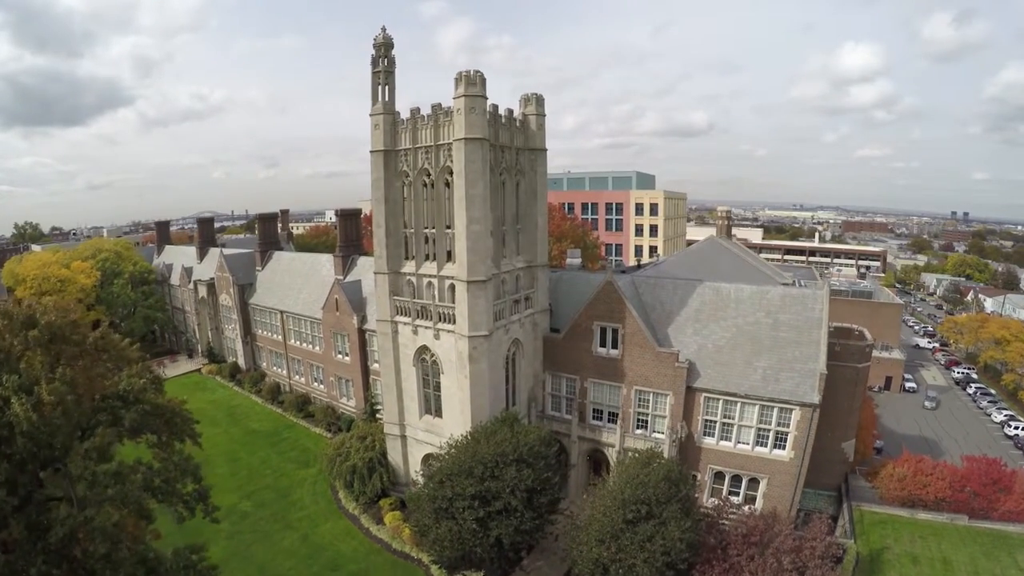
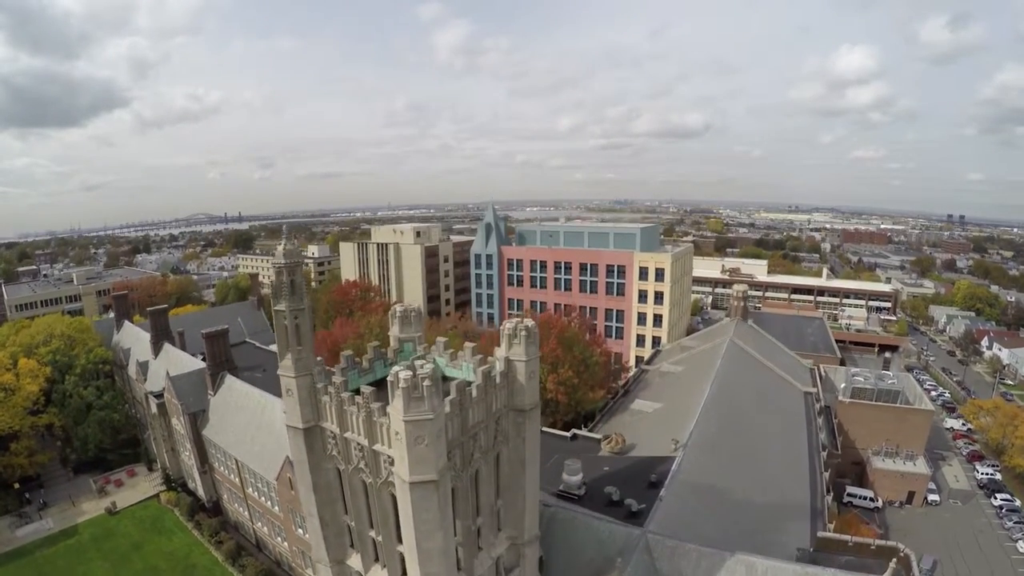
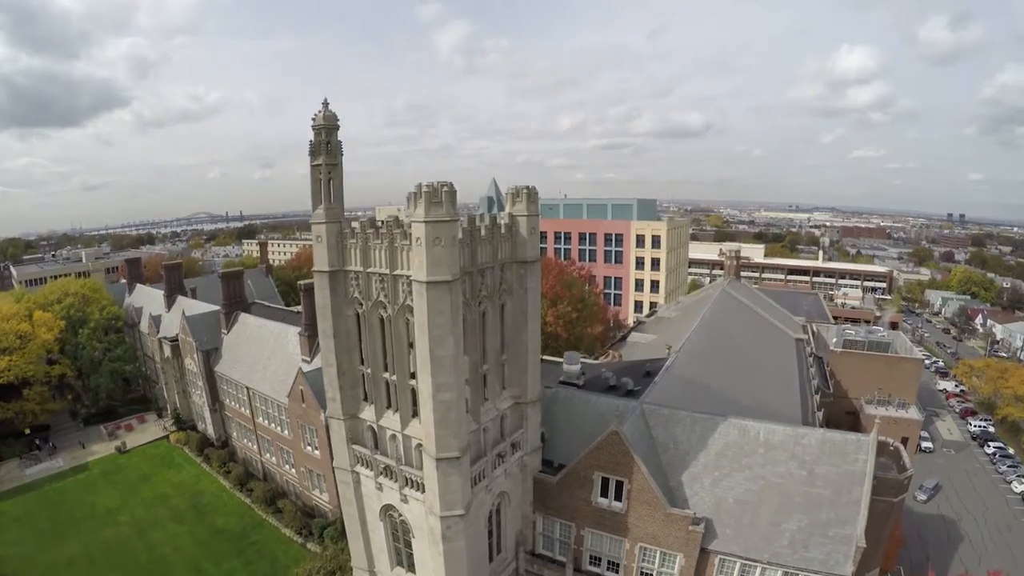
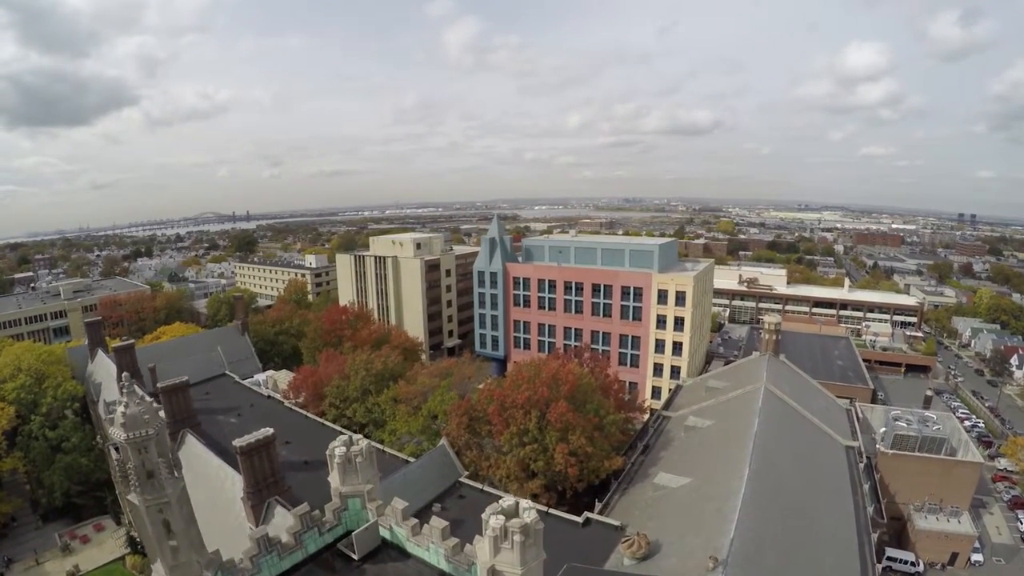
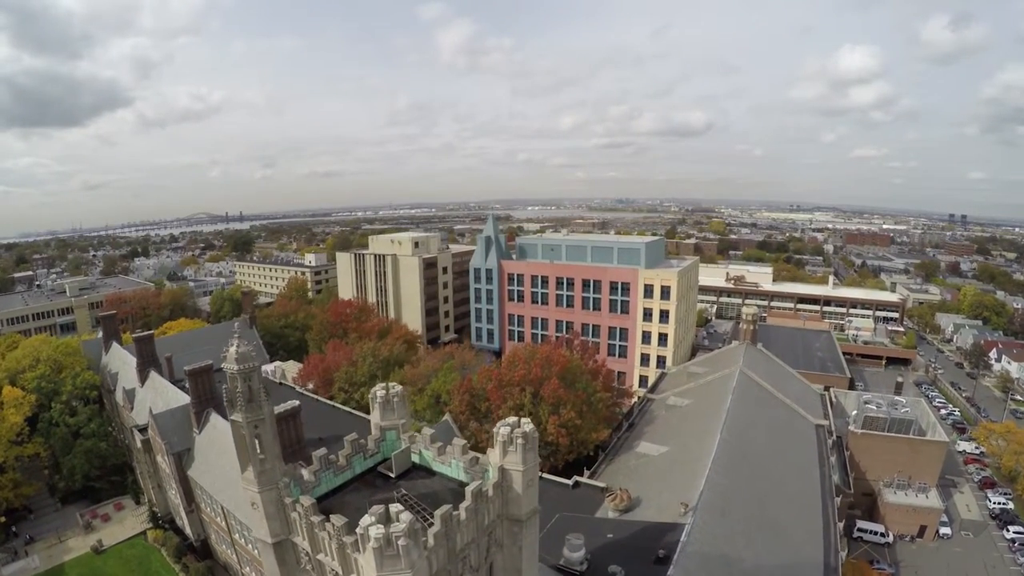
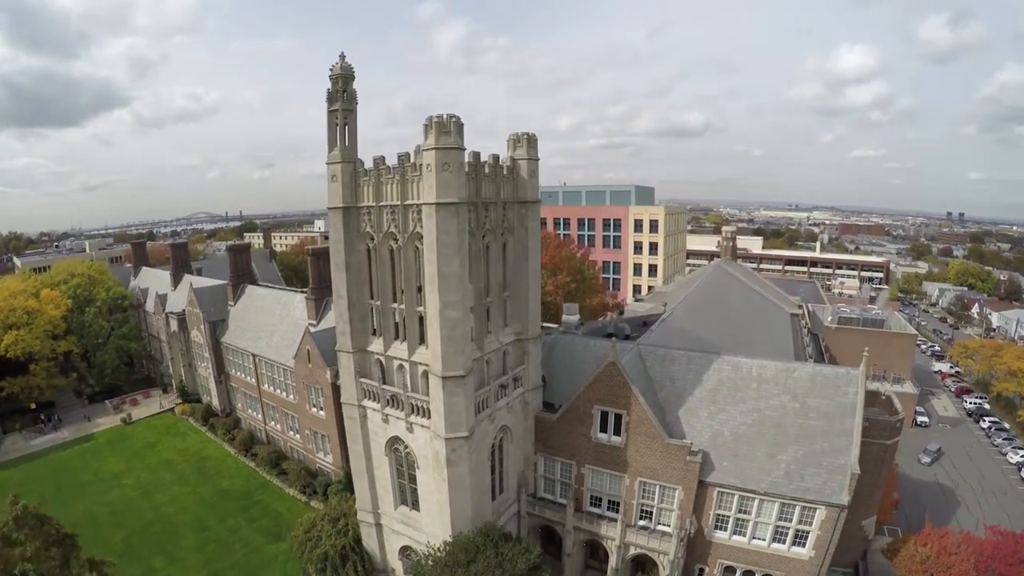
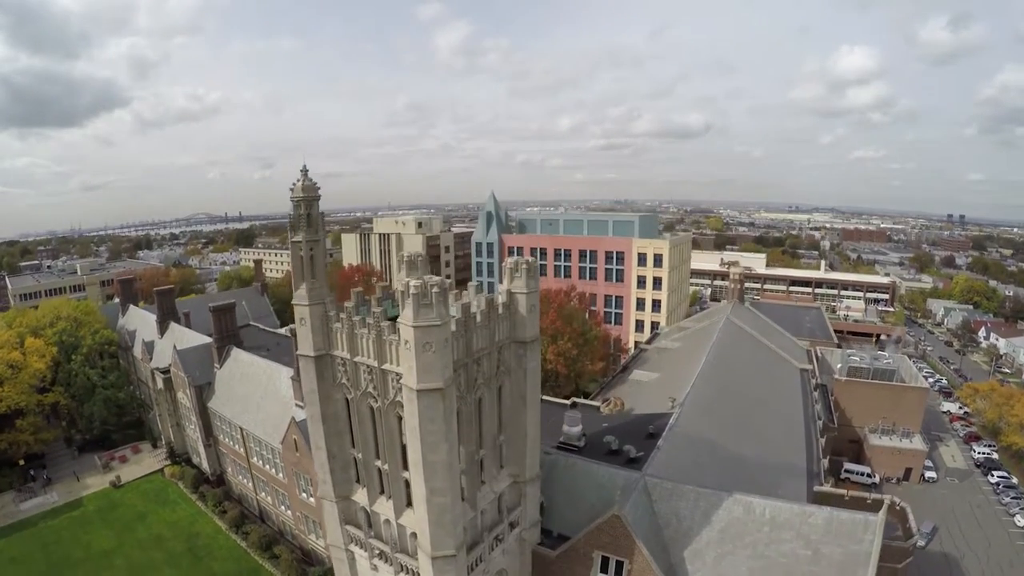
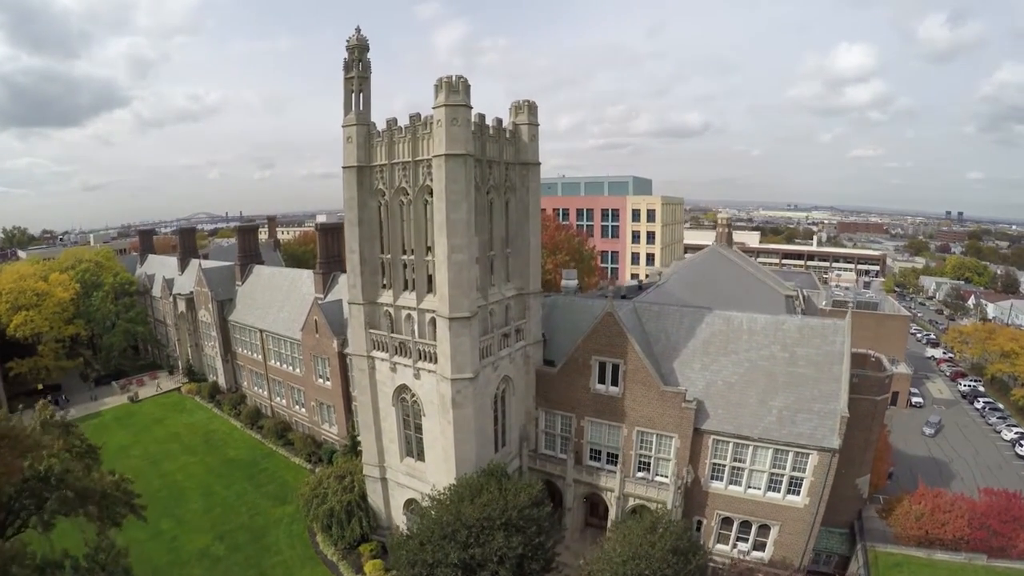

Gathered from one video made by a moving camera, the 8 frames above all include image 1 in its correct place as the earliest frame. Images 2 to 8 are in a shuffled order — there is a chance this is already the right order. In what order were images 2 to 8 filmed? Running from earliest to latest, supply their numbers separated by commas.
8, 6, 3, 7, 2, 5, 4
